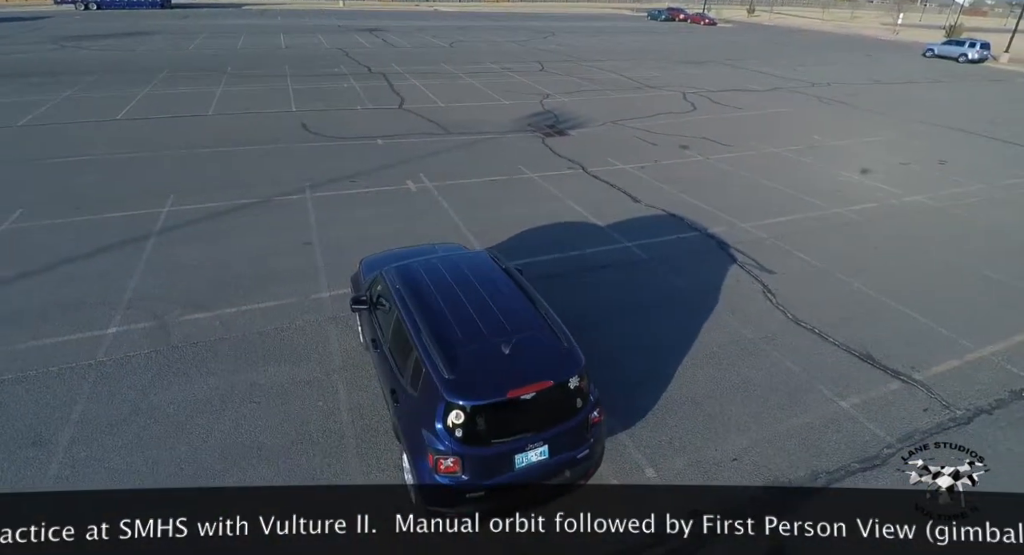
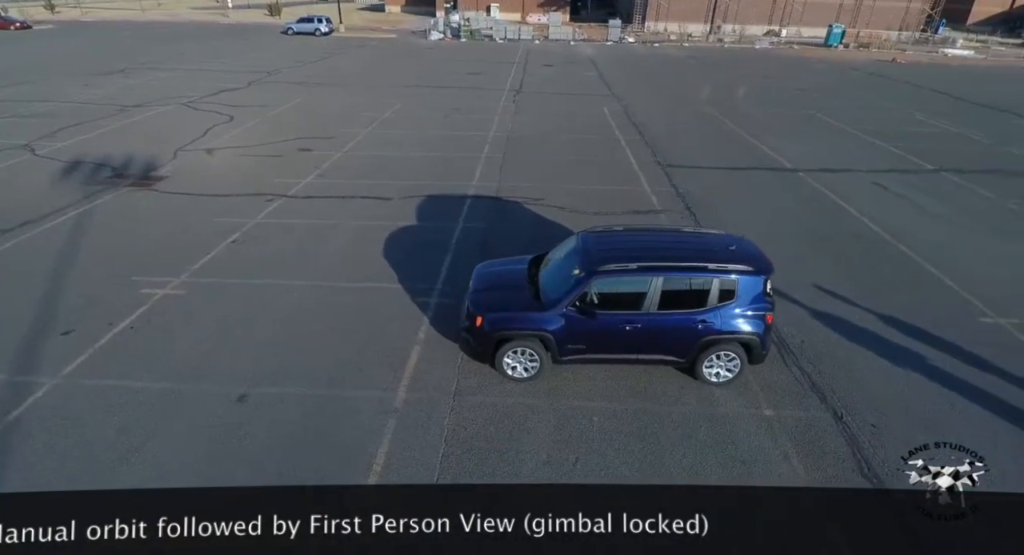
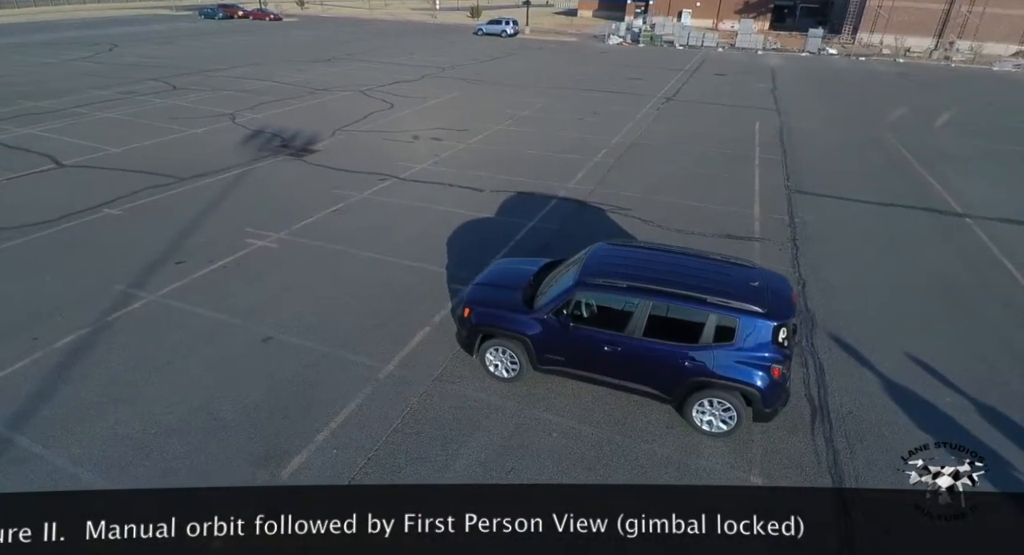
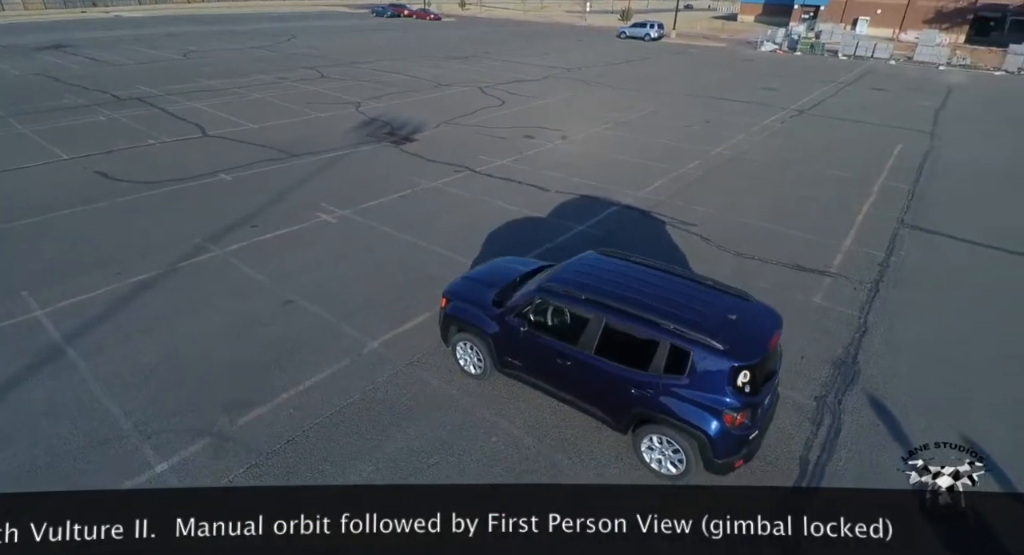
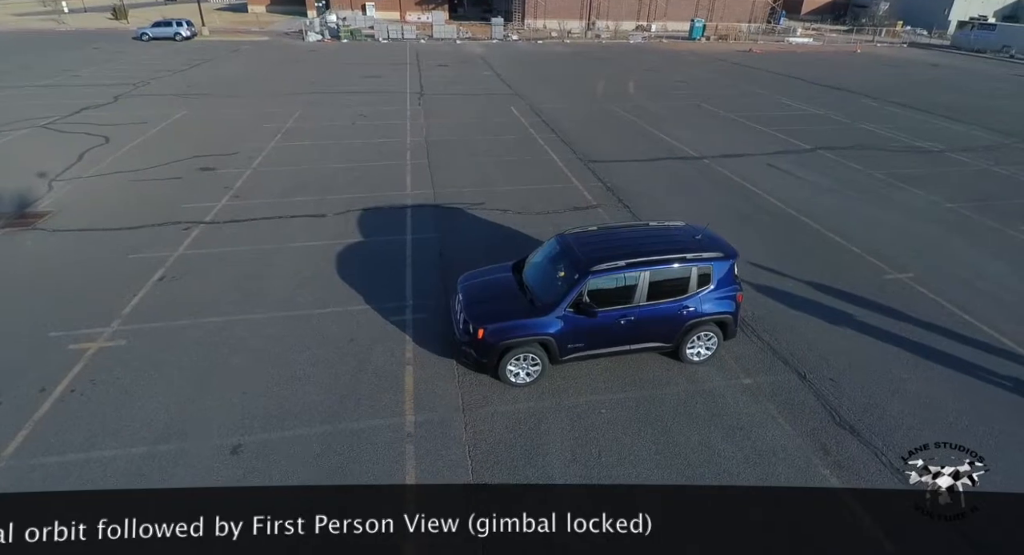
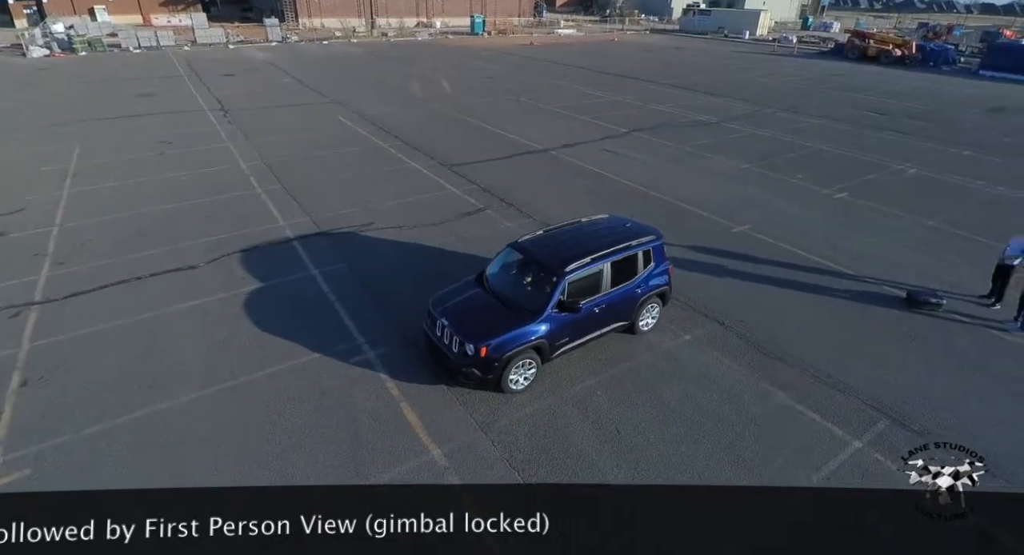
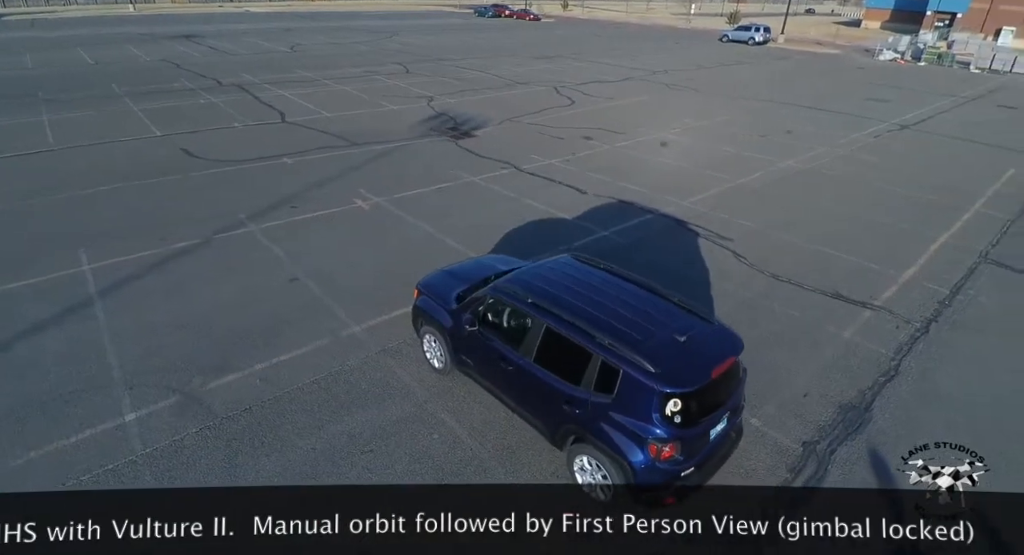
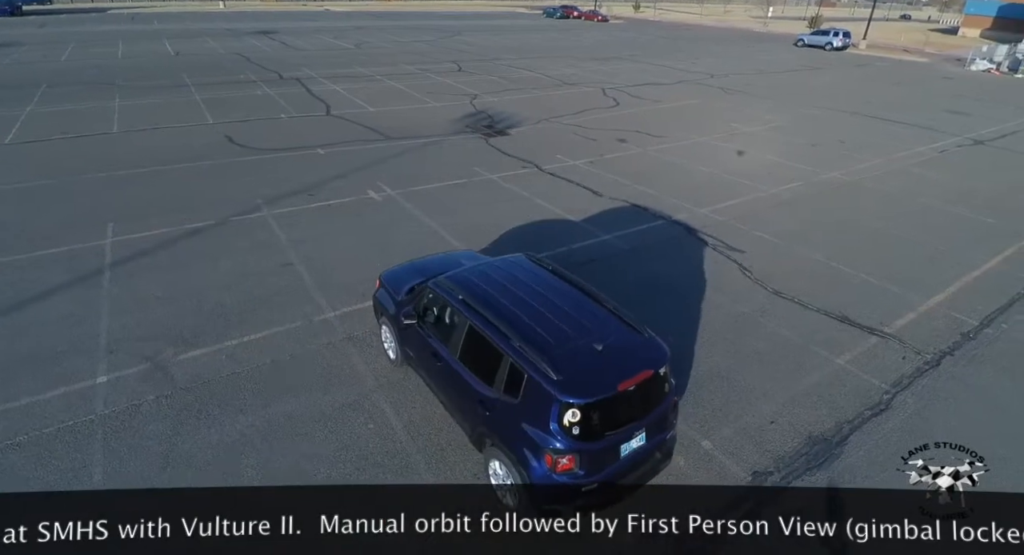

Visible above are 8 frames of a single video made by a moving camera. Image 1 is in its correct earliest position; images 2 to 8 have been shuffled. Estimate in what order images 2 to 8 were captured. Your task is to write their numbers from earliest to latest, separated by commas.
8, 7, 4, 3, 2, 5, 6
